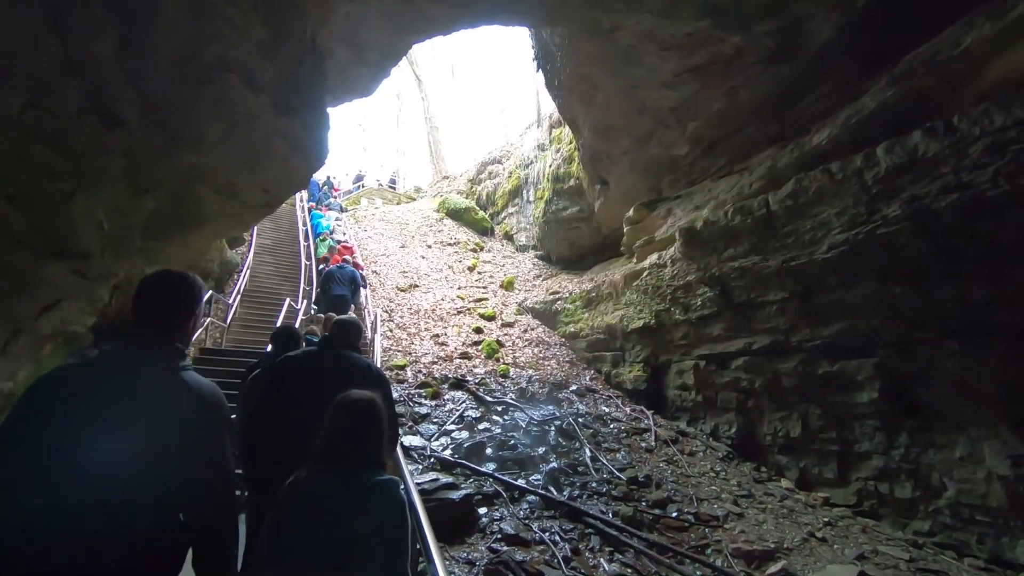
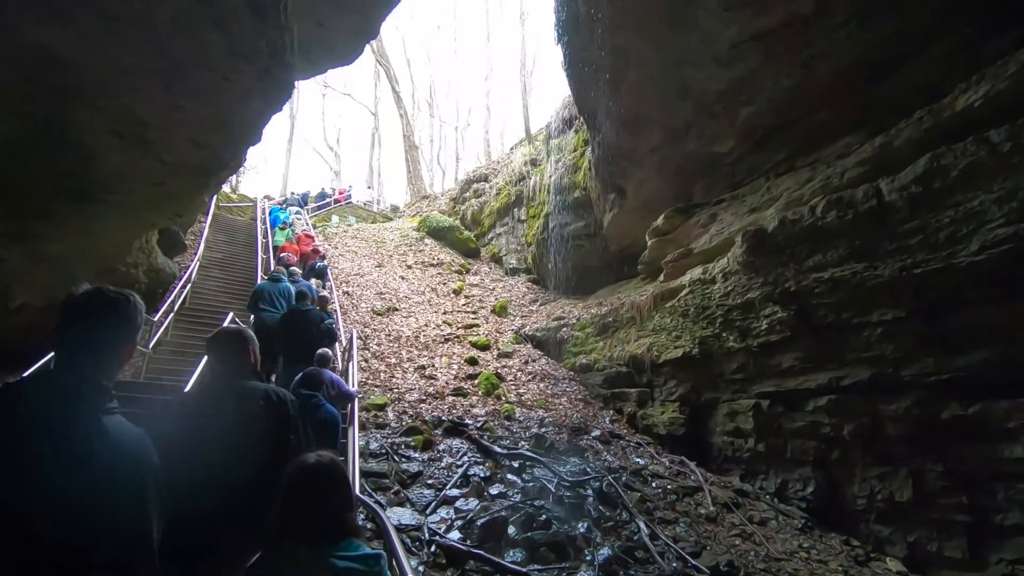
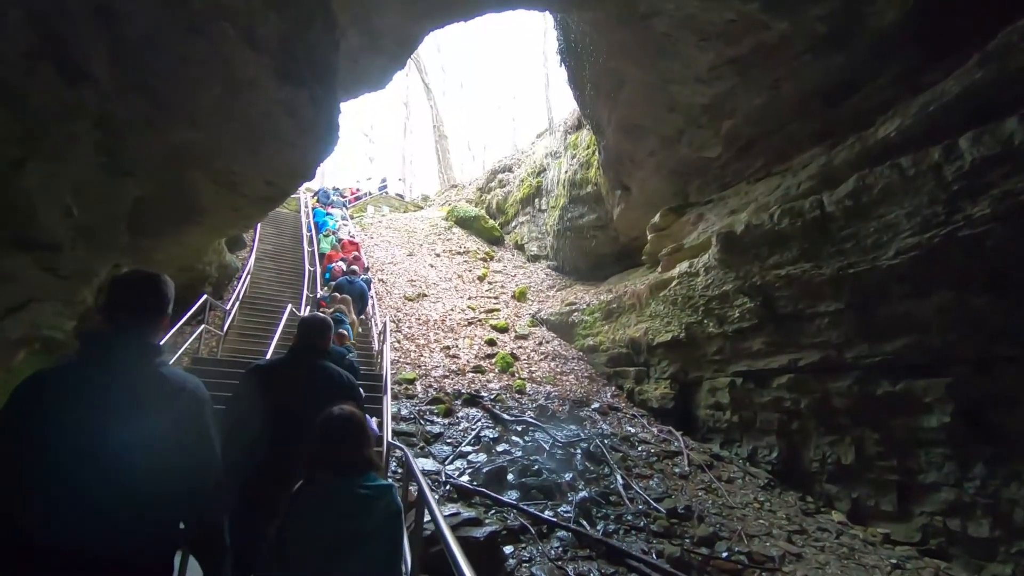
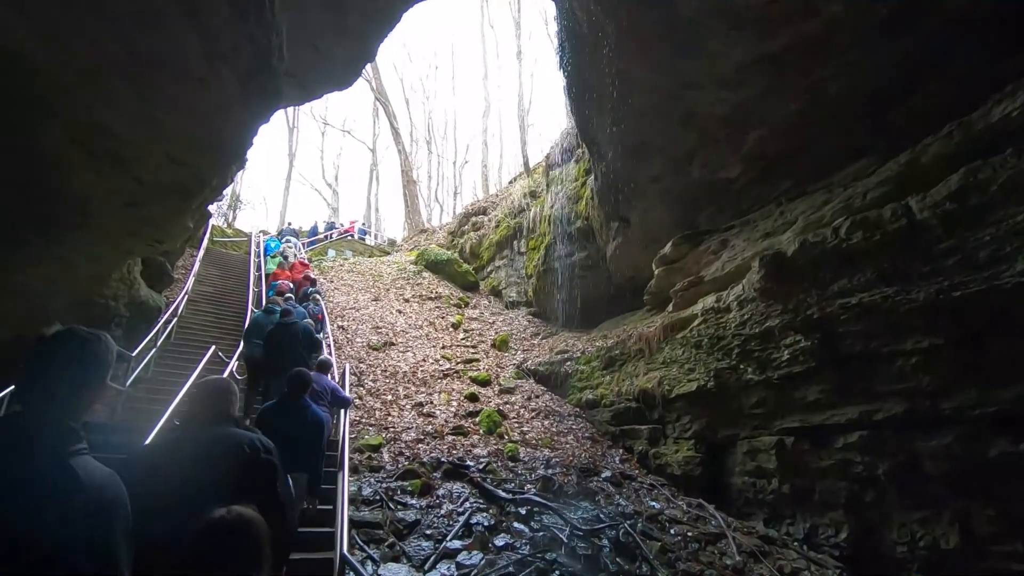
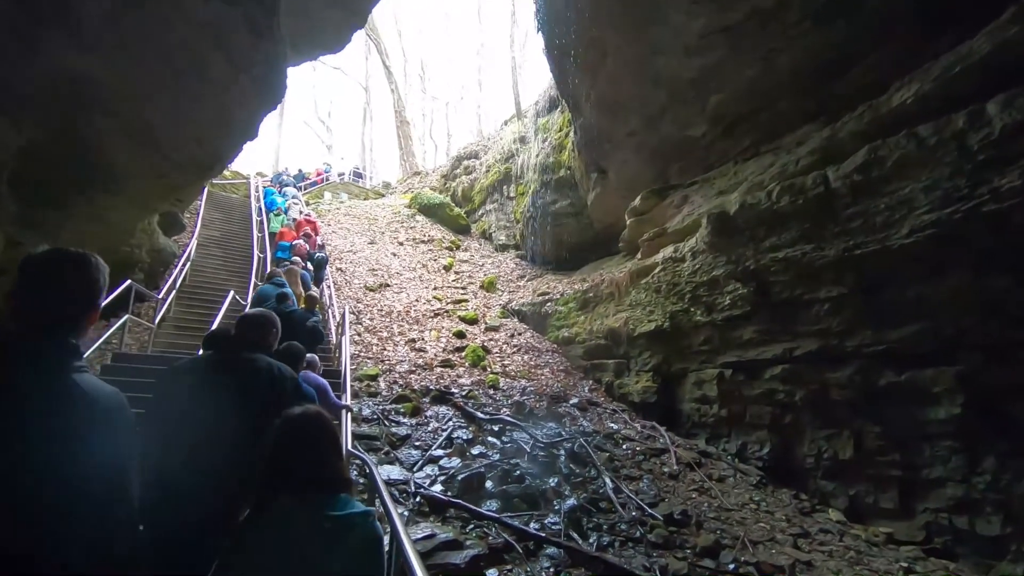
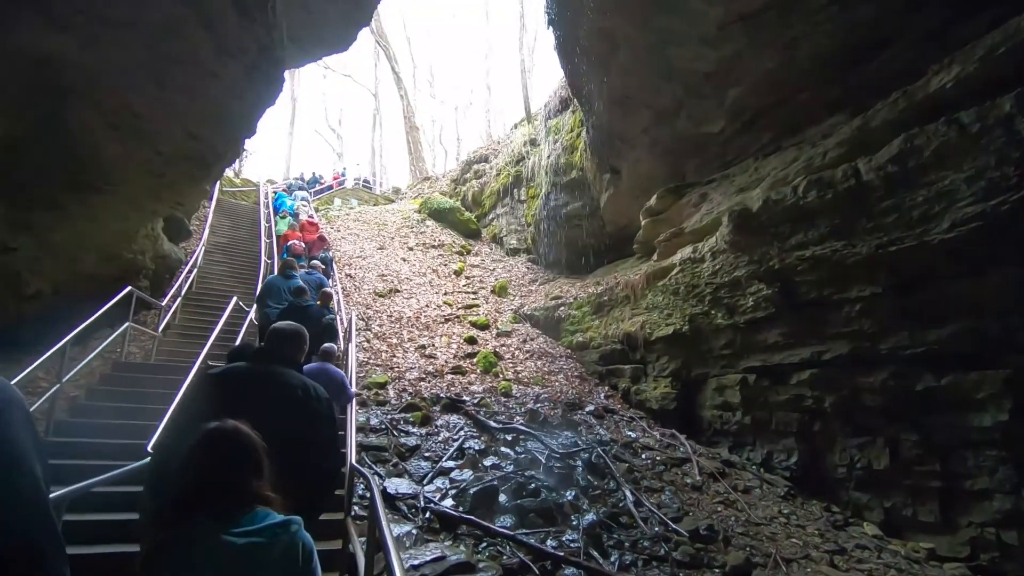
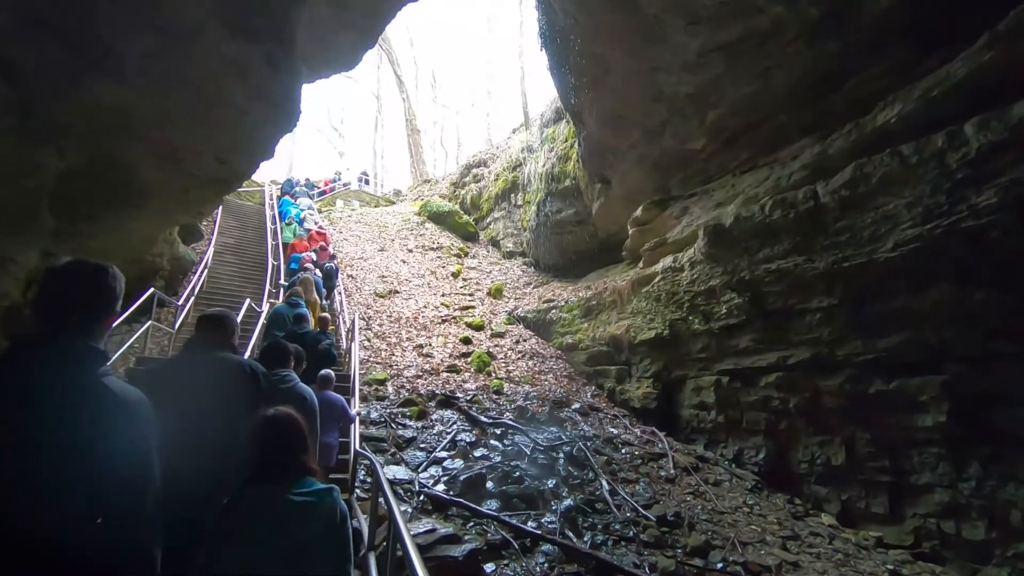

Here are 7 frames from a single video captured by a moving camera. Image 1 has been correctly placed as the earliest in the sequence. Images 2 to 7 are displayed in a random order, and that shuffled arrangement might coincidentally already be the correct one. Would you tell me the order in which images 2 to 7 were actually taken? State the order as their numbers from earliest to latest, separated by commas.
3, 7, 5, 6, 2, 4
